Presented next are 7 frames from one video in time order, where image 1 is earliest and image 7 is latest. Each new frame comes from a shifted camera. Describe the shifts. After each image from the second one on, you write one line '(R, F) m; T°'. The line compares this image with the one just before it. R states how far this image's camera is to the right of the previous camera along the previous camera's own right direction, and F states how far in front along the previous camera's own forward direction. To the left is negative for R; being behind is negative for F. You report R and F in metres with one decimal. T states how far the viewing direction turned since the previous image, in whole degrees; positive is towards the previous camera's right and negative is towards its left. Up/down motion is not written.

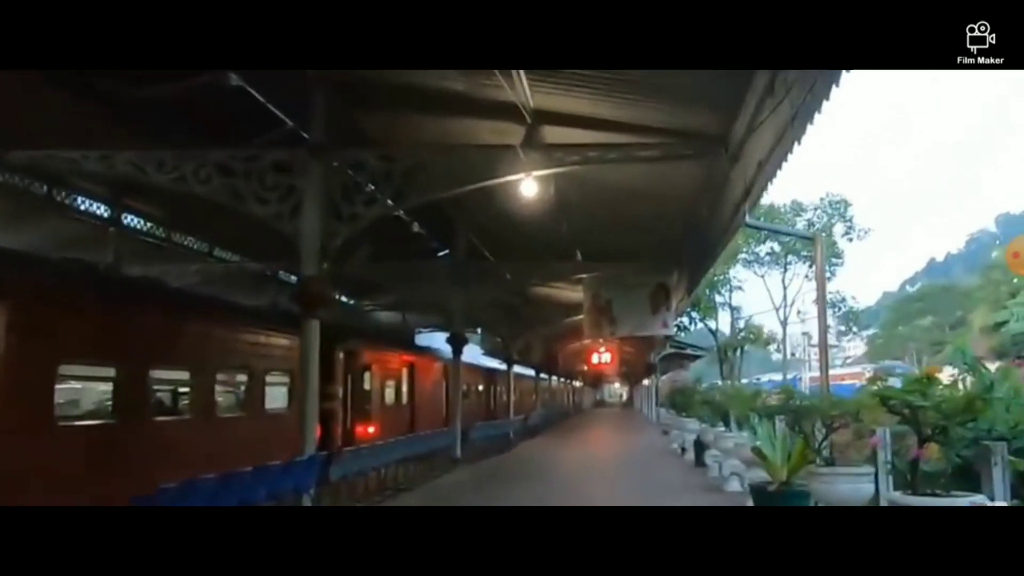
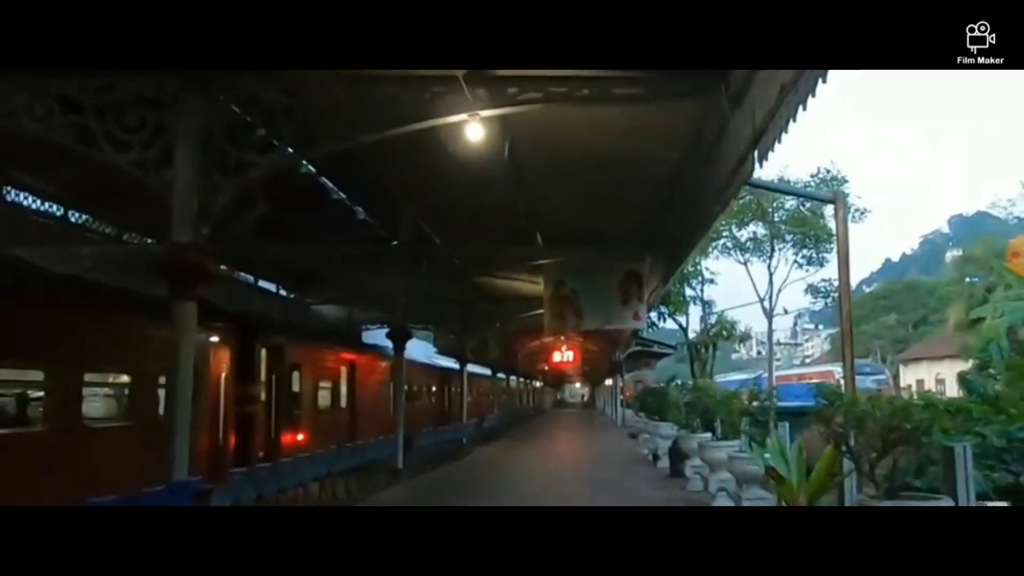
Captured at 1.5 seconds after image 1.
(0.0, +0.5) m; +3°
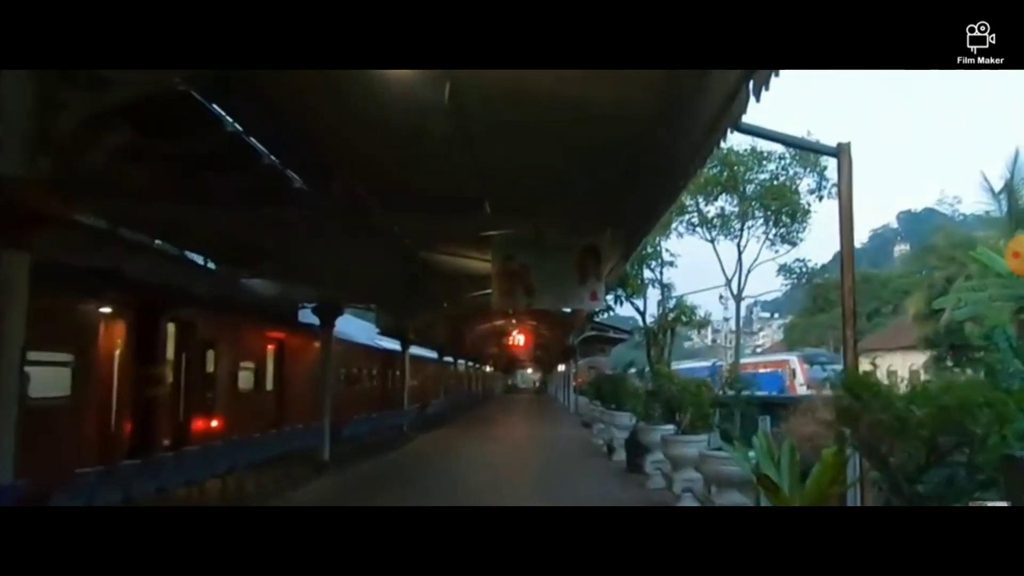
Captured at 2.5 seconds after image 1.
(0.0, +0.4) m; +3°
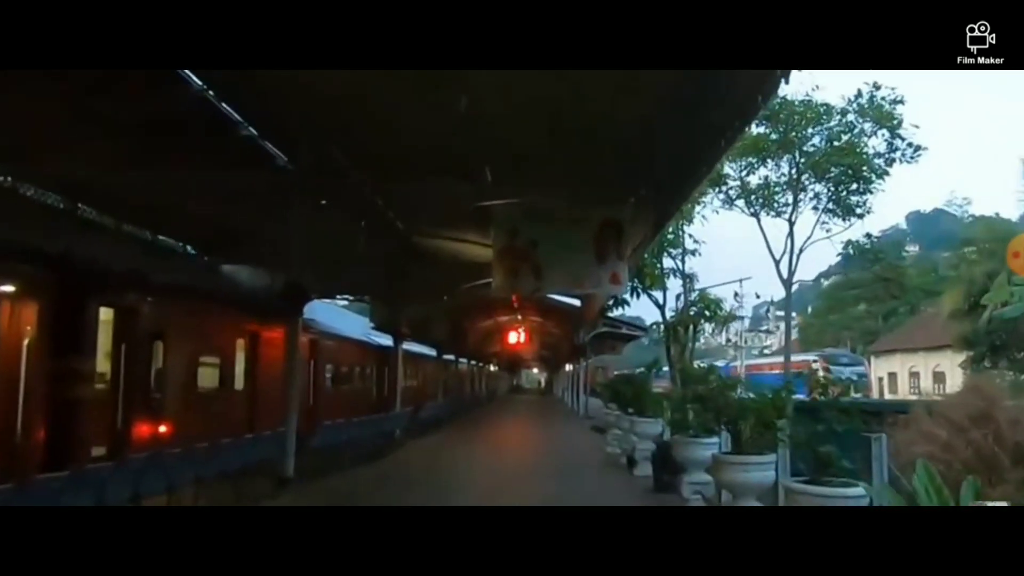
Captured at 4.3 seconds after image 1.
(0.0, +0.5) m; 0°
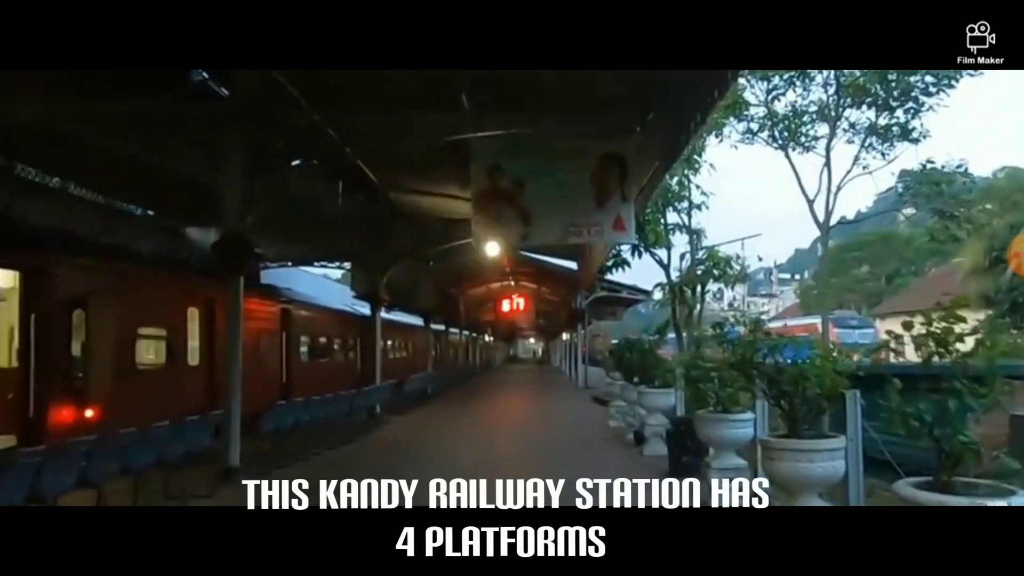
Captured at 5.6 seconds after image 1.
(0.0, +0.4) m; 0°
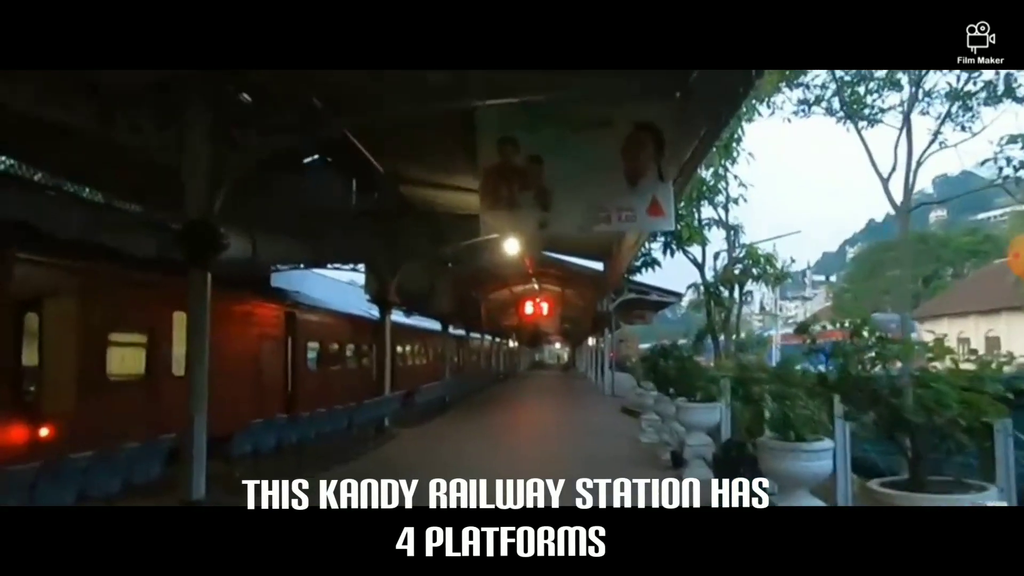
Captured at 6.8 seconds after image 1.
(0.0, +0.3) m; -2°
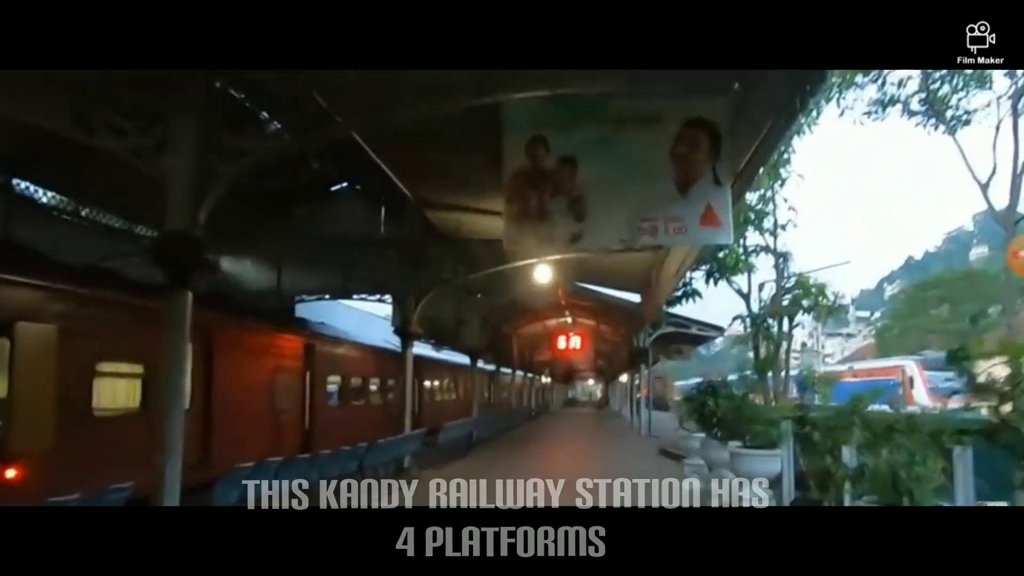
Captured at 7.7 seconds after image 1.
(0.0, +0.3) m; -2°
